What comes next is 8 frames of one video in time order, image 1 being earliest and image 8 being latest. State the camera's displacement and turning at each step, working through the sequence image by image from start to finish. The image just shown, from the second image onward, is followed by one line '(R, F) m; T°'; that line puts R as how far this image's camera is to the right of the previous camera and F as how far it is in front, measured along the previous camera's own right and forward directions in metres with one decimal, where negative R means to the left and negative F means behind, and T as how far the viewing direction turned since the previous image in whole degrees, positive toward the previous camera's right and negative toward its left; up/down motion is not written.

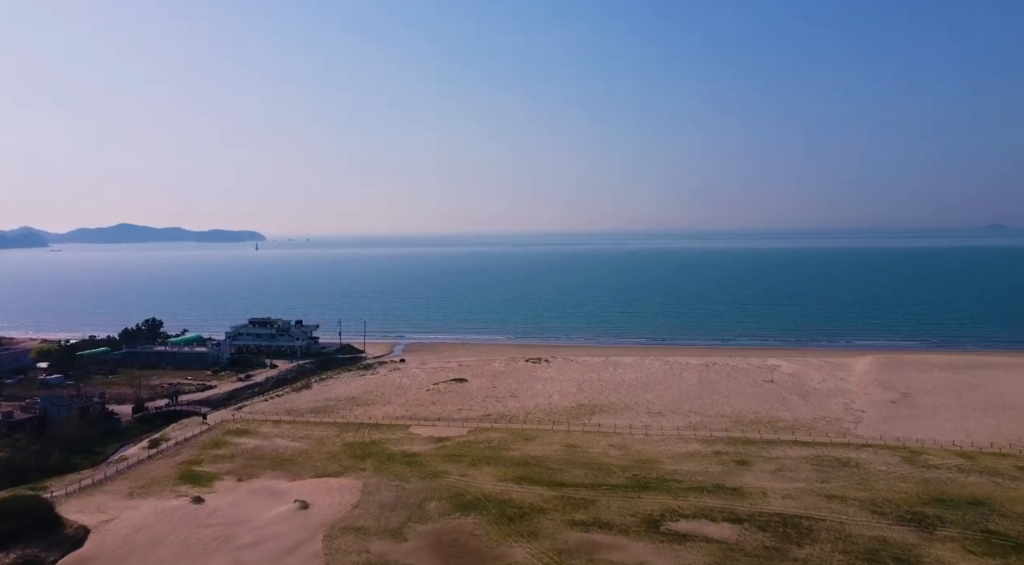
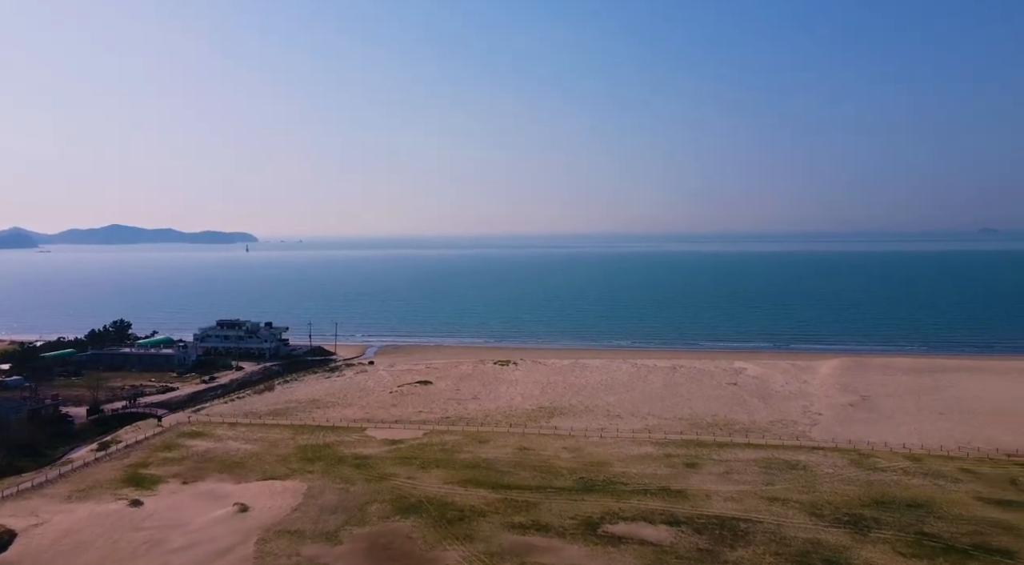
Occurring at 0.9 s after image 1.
(+1.6, 0.0) m; +1°
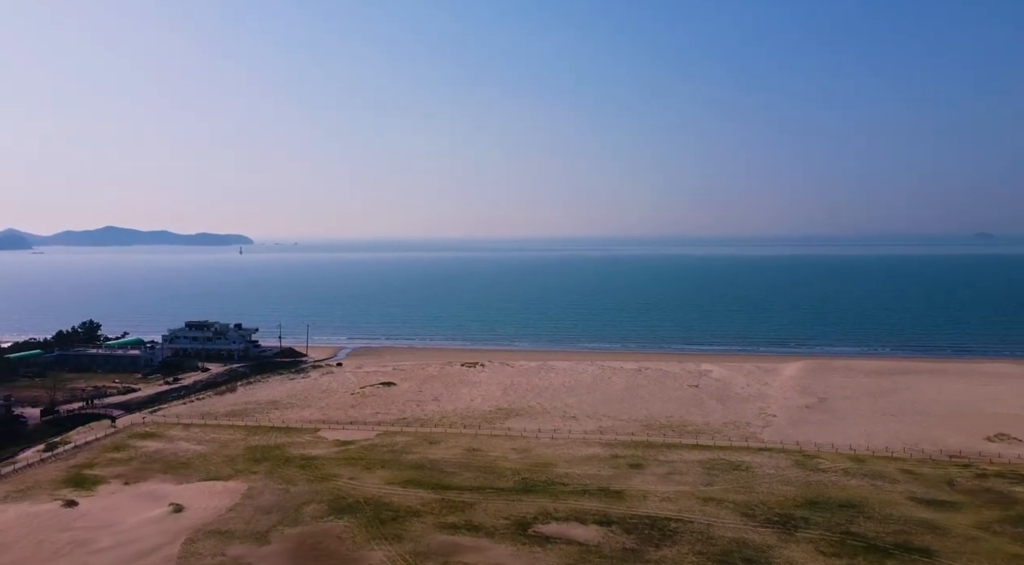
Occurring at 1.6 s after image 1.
(+1.9, -0.1) m; 0°
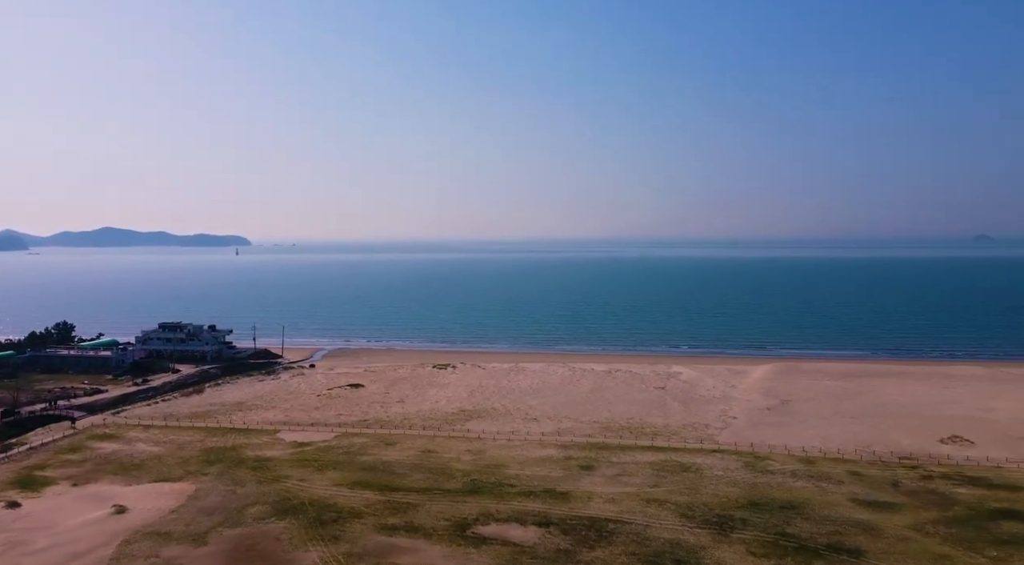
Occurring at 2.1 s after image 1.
(+1.7, -0.1) m; 0°
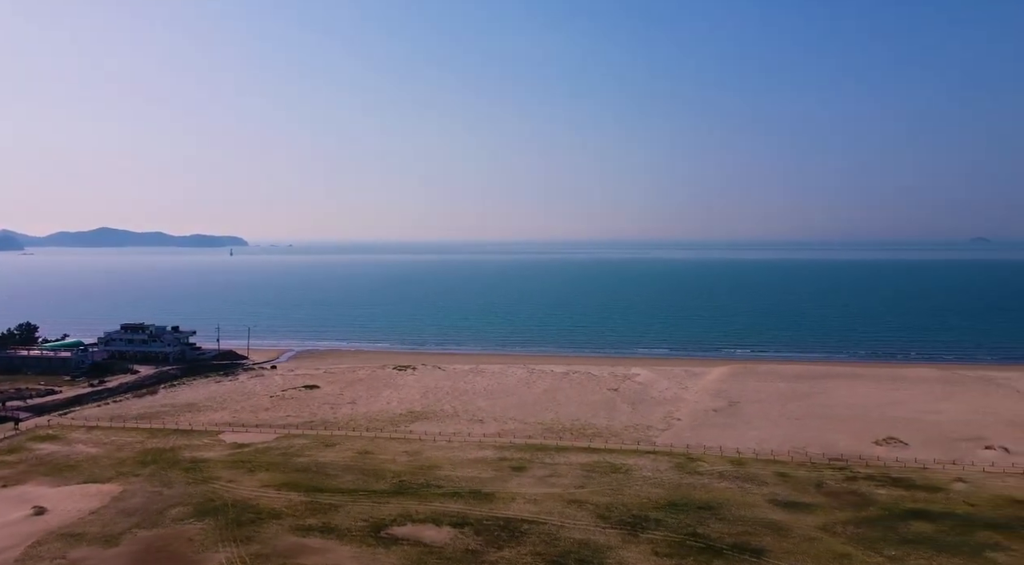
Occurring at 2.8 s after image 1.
(+2.5, -0.2) m; 0°
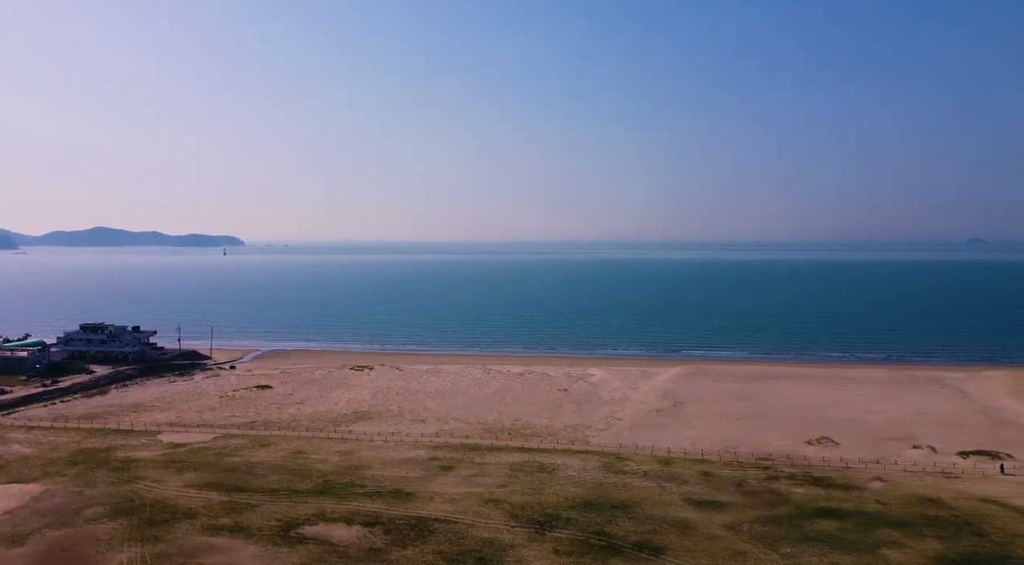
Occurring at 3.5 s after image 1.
(+2.6, -0.2) m; 0°
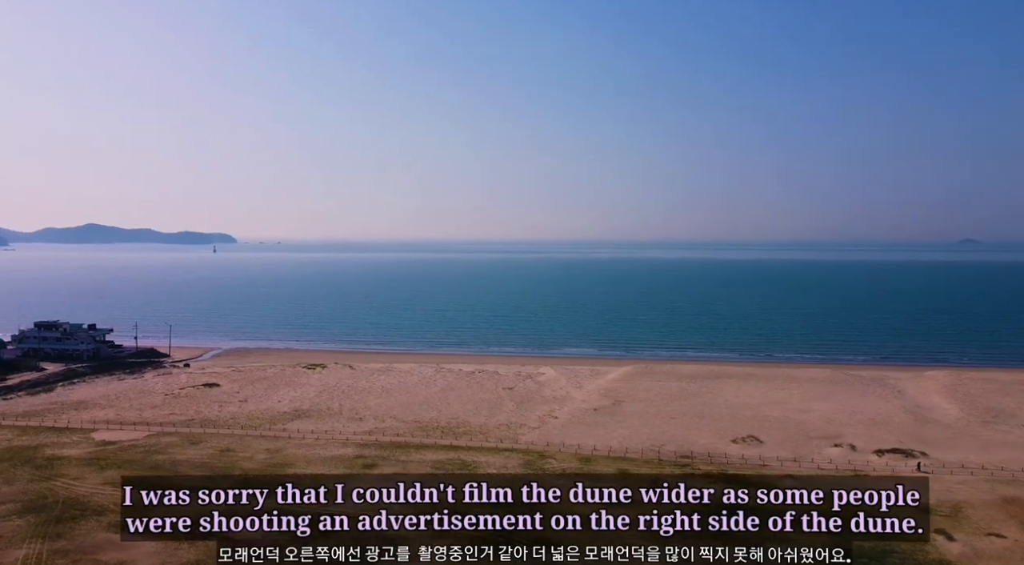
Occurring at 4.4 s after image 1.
(+2.8, -0.4) m; +1°
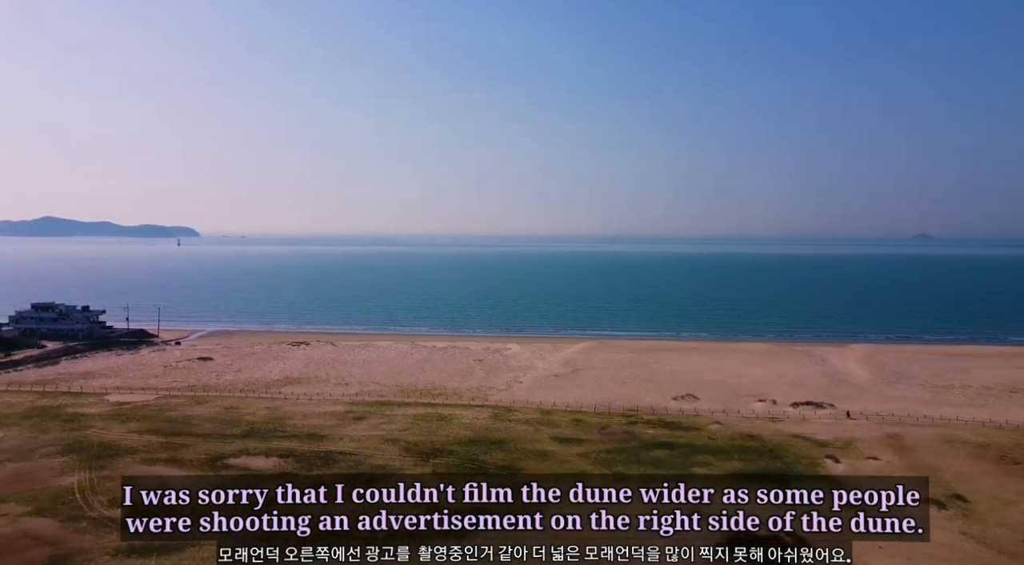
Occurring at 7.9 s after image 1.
(-0.1, -4.4) m; +3°
